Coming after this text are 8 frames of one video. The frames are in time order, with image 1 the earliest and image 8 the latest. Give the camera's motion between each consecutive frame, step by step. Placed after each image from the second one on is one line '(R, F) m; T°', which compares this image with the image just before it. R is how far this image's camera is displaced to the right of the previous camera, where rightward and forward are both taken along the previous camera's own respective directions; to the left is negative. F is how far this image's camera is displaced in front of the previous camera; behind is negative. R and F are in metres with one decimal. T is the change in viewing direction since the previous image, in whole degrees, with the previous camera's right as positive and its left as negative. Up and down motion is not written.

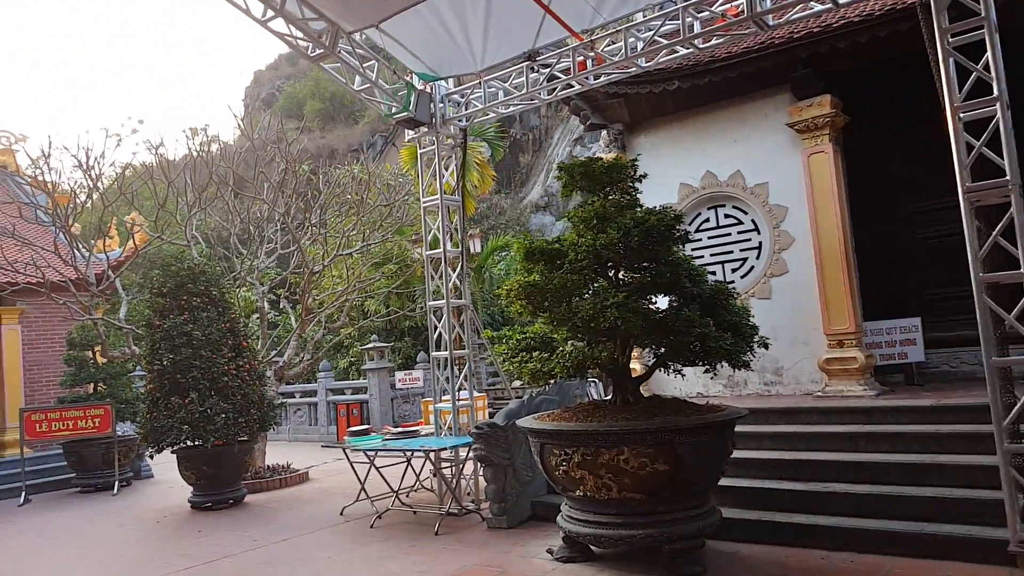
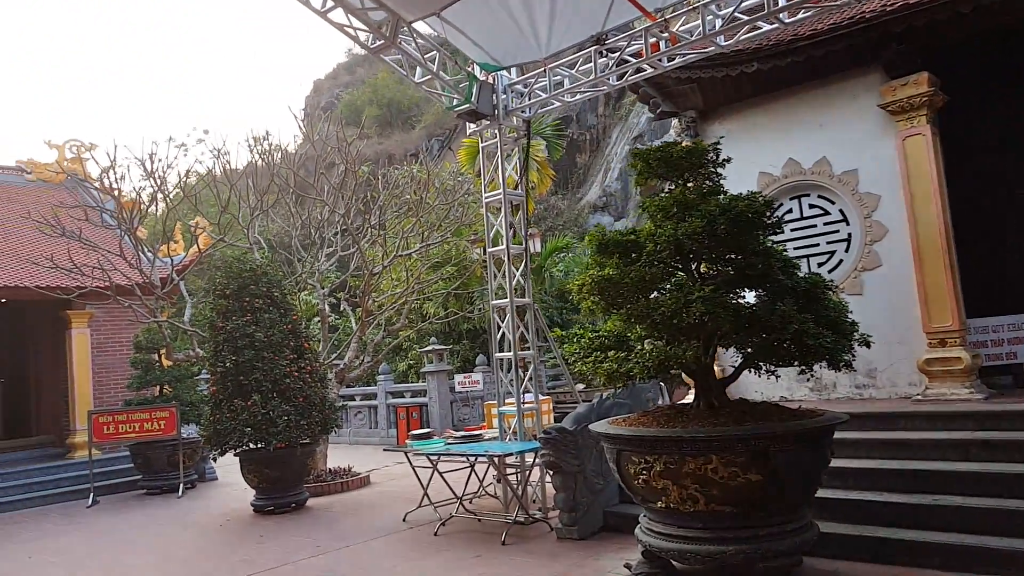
(-0.1, +0.3) m; -4°
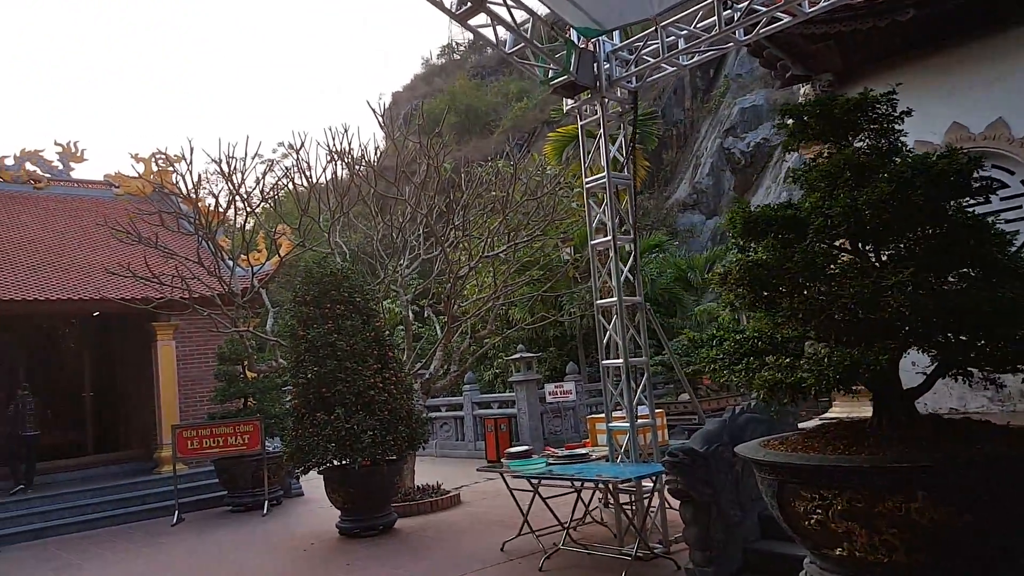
(-0.2, +0.8) m; -6°
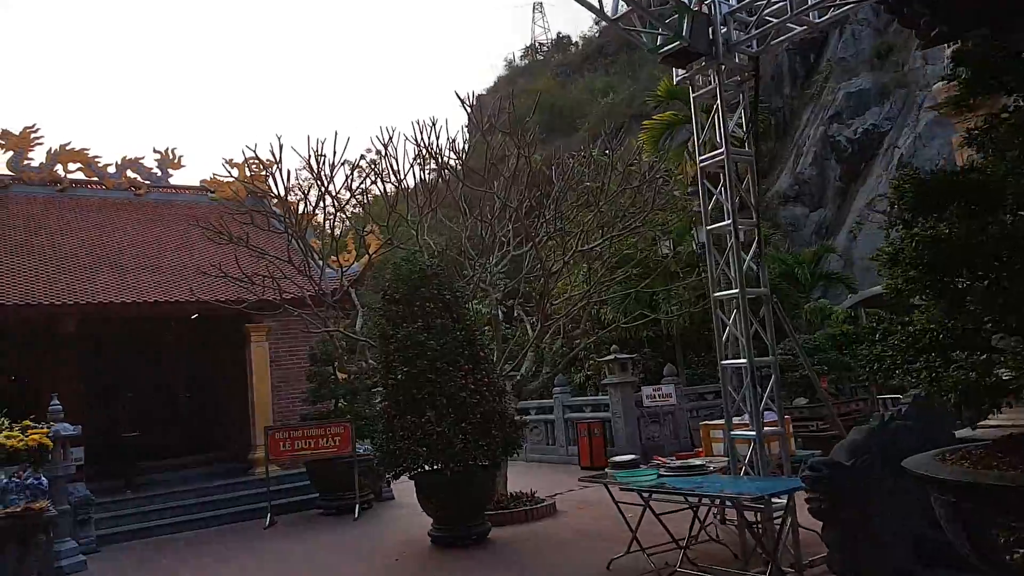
(-0.1, +0.5) m; -6°
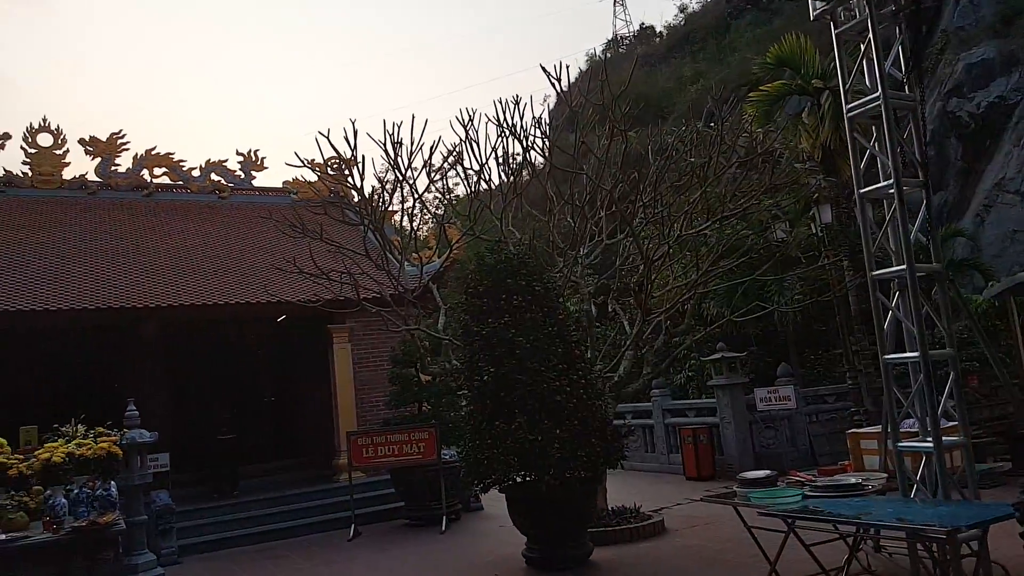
(-0.1, +0.7) m; -6°
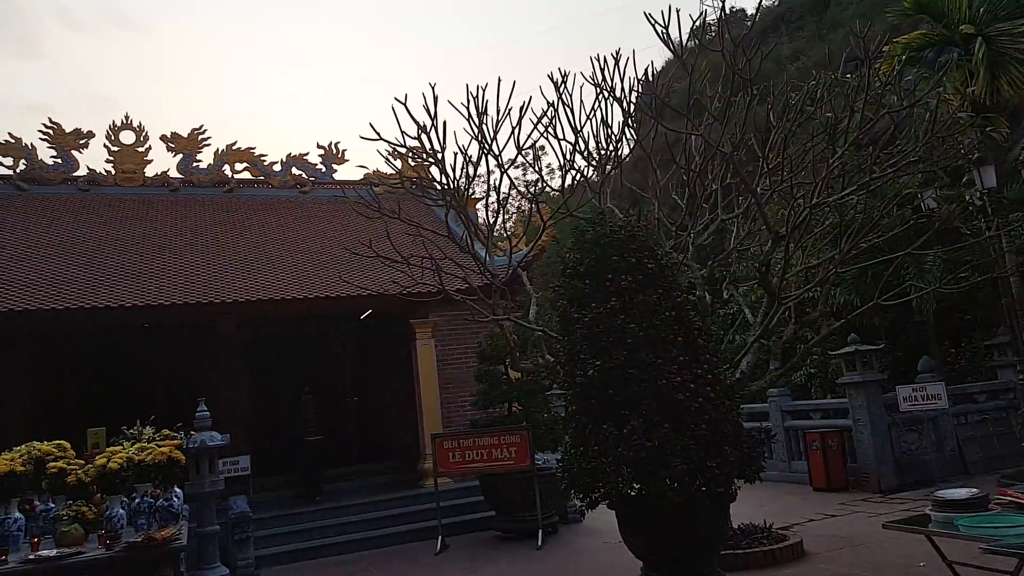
(-0.2, +0.9) m; -7°
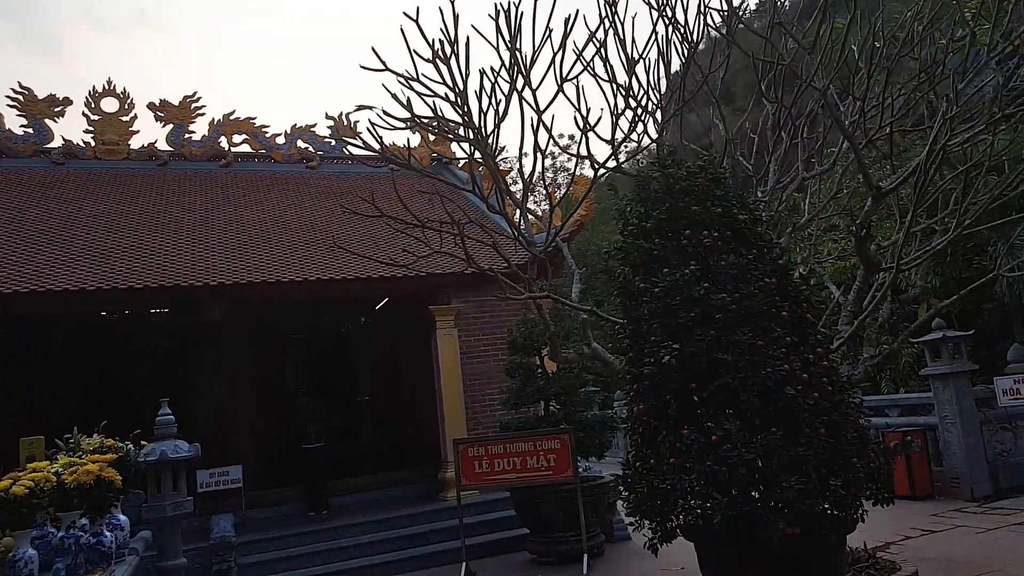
(-0.2, +1.2) m; -1°
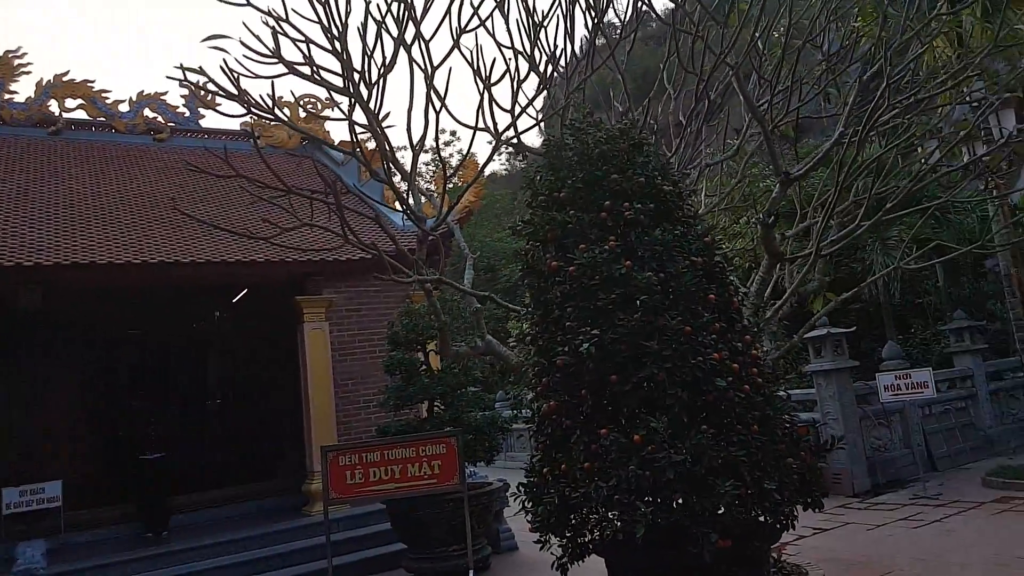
(-0.1, +0.6) m; +10°
